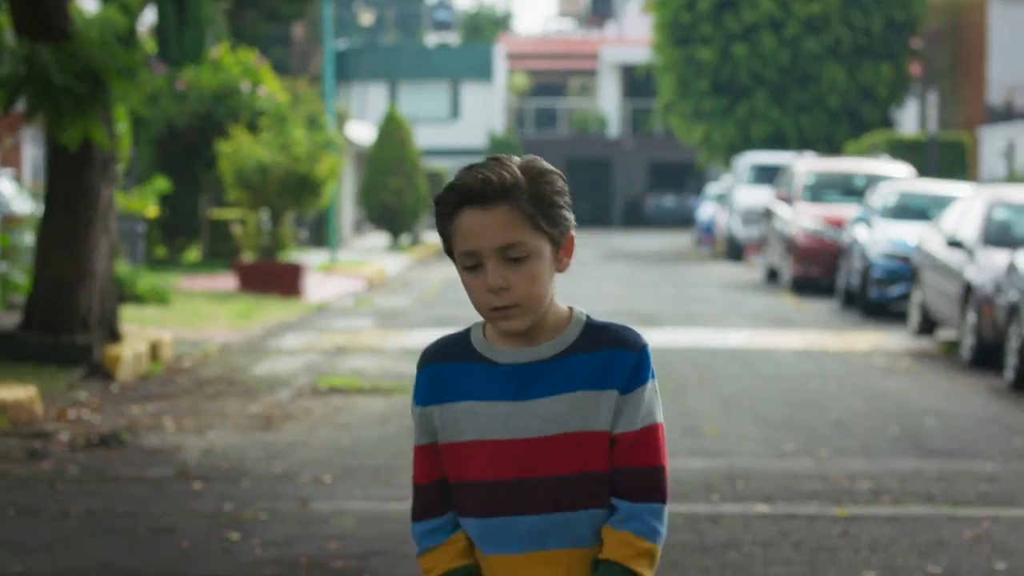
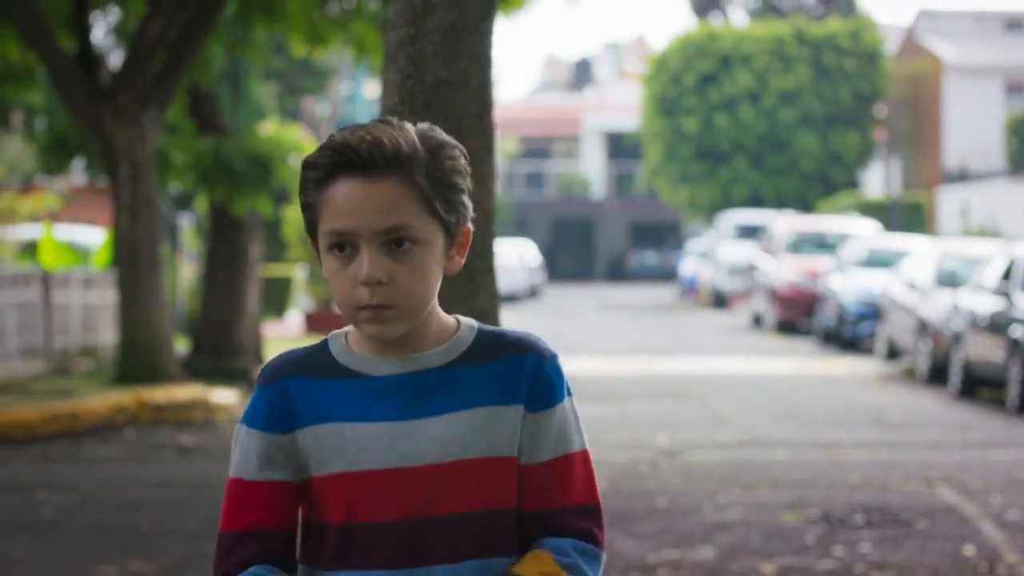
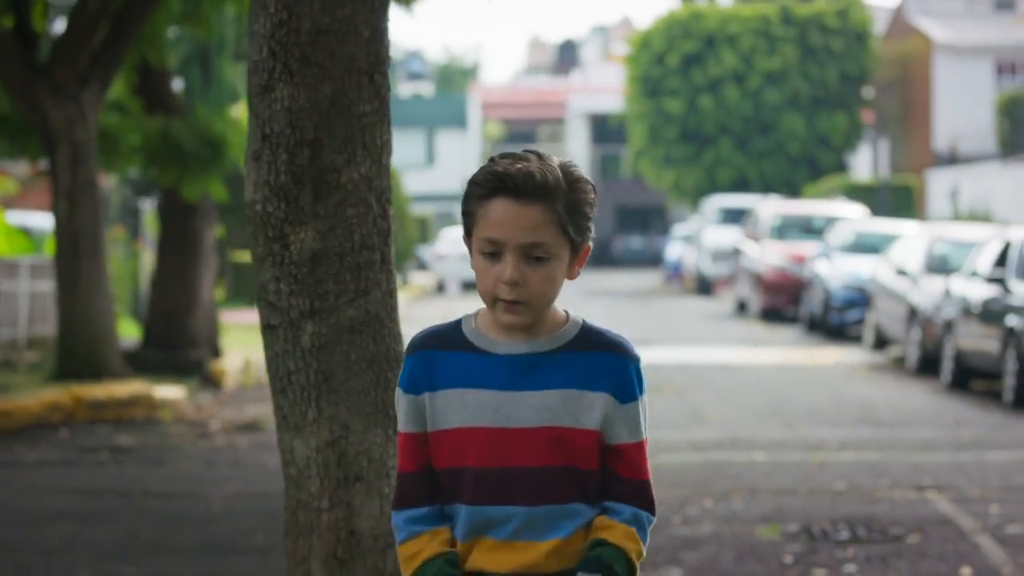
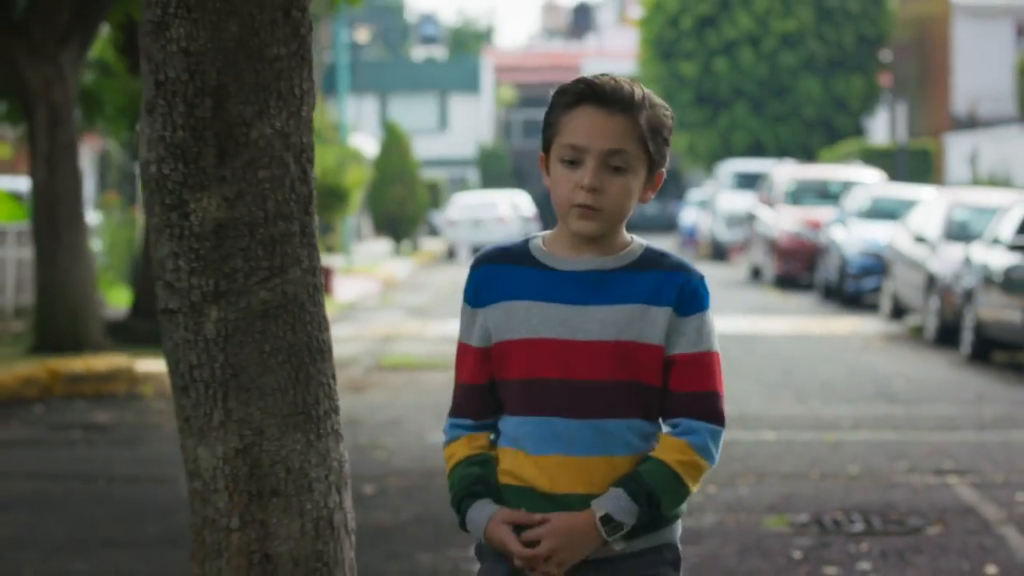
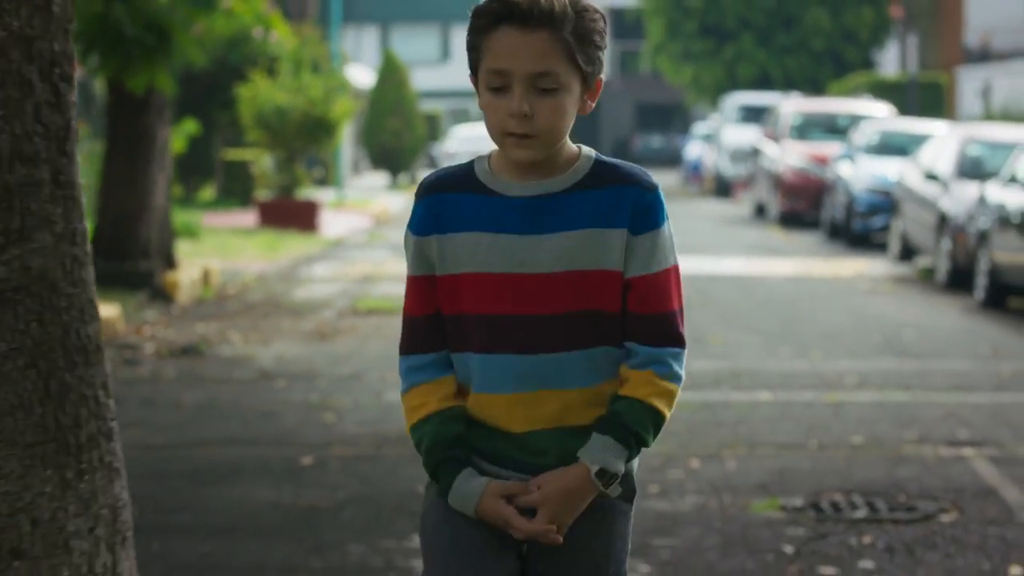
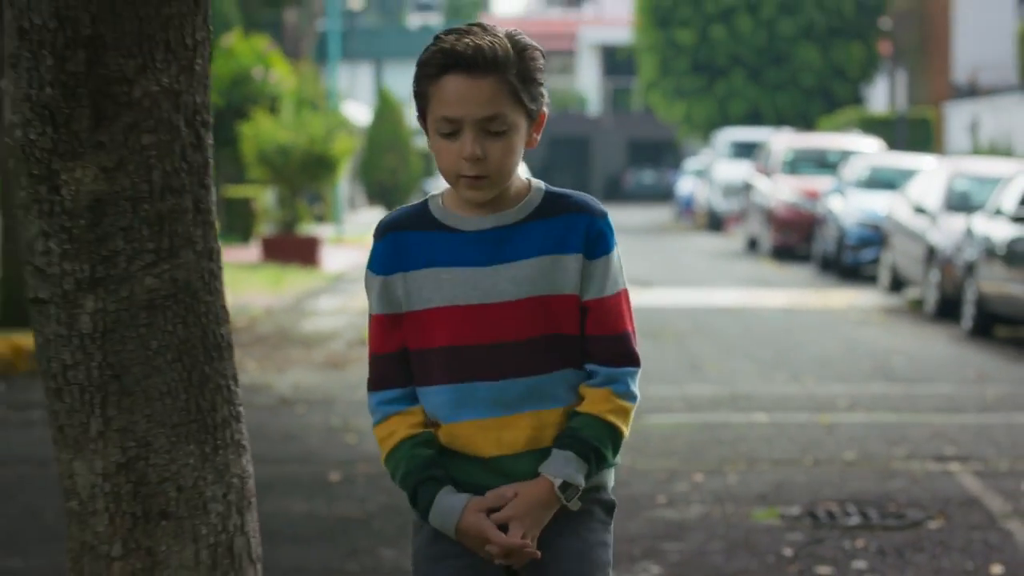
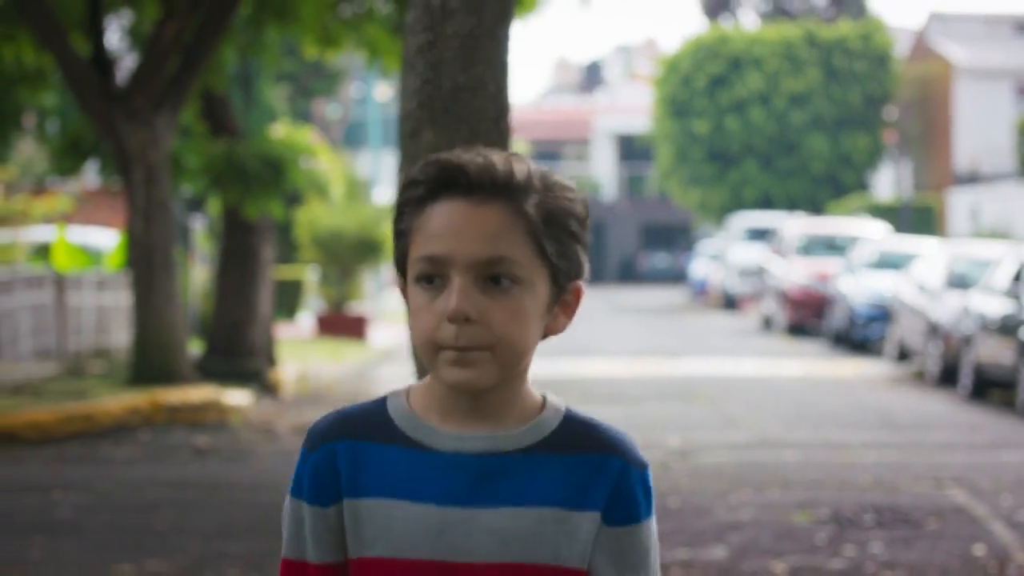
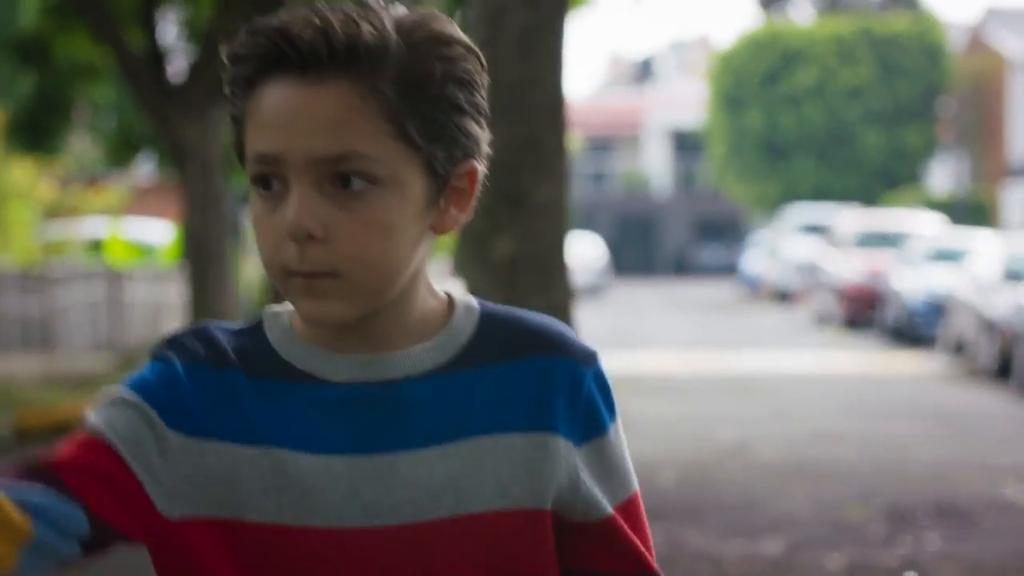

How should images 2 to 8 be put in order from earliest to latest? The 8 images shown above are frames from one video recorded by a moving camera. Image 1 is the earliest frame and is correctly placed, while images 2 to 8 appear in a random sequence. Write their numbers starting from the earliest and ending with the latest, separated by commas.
5, 6, 4, 3, 2, 7, 8
